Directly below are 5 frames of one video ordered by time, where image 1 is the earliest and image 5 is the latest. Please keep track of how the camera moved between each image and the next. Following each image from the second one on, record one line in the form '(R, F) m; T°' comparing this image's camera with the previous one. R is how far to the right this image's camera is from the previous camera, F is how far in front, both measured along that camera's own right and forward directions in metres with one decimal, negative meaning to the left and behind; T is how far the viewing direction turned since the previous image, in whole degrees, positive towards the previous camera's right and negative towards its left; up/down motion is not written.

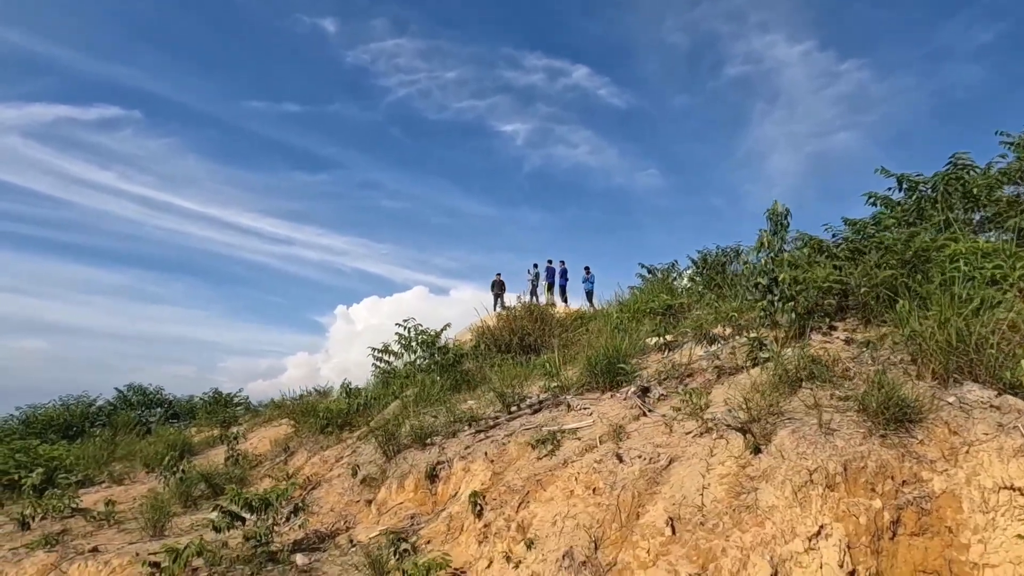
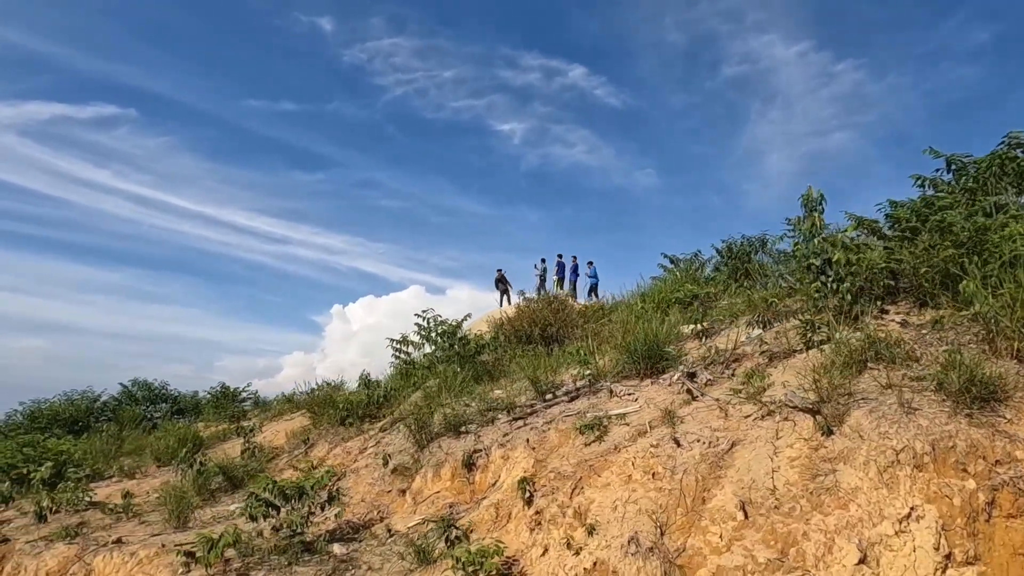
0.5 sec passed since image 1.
(-0.4, +0.2) m; 0°
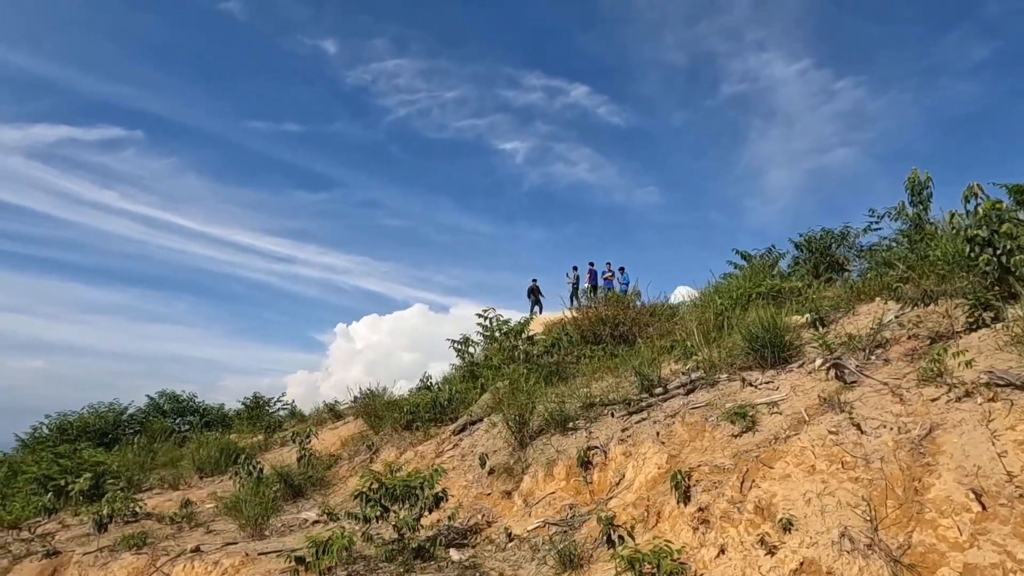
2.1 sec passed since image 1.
(-1.0, +0.5) m; 0°
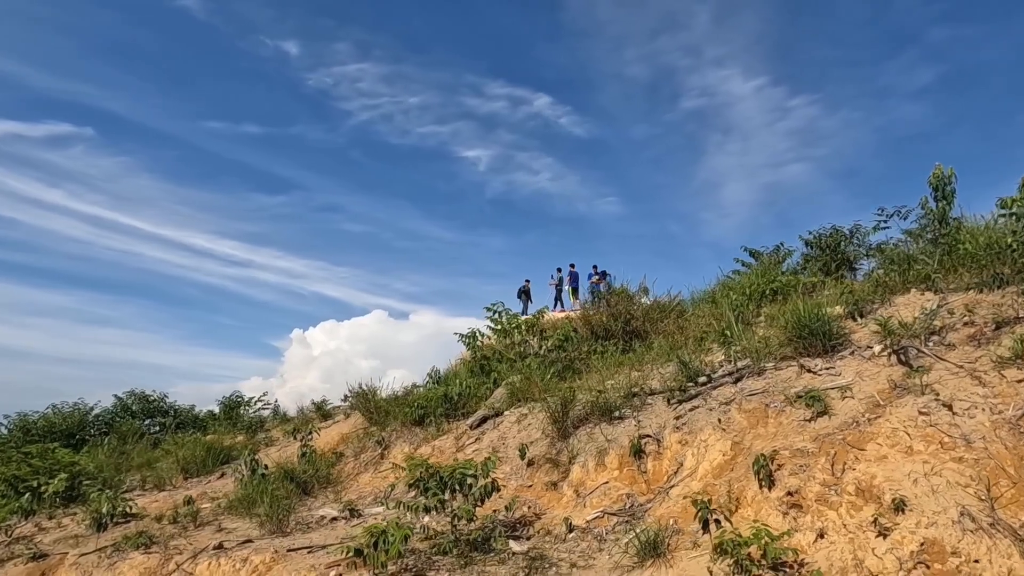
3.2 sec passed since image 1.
(-0.7, +0.3) m; +3°
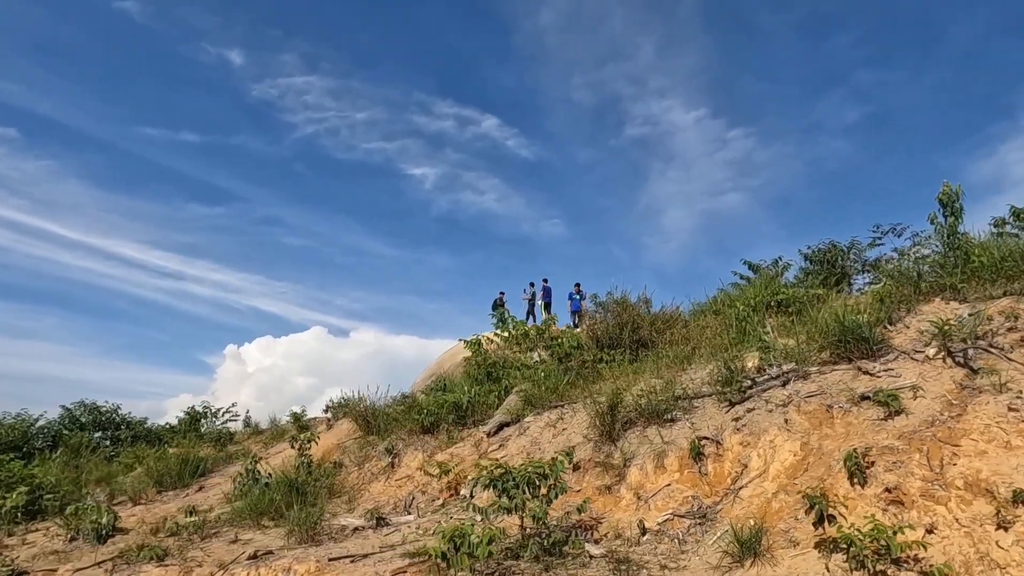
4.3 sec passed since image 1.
(-0.9, +0.2) m; +5°
